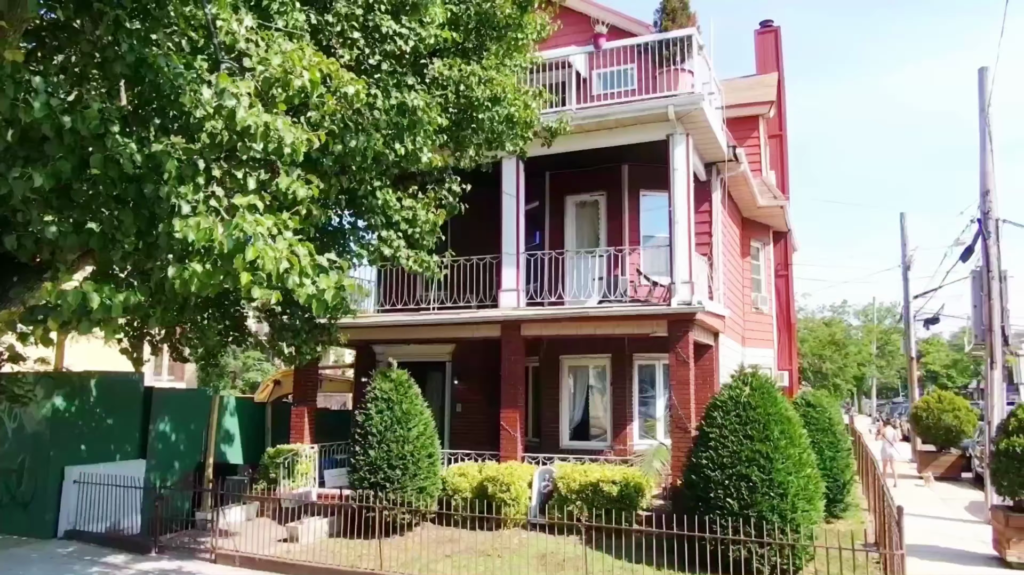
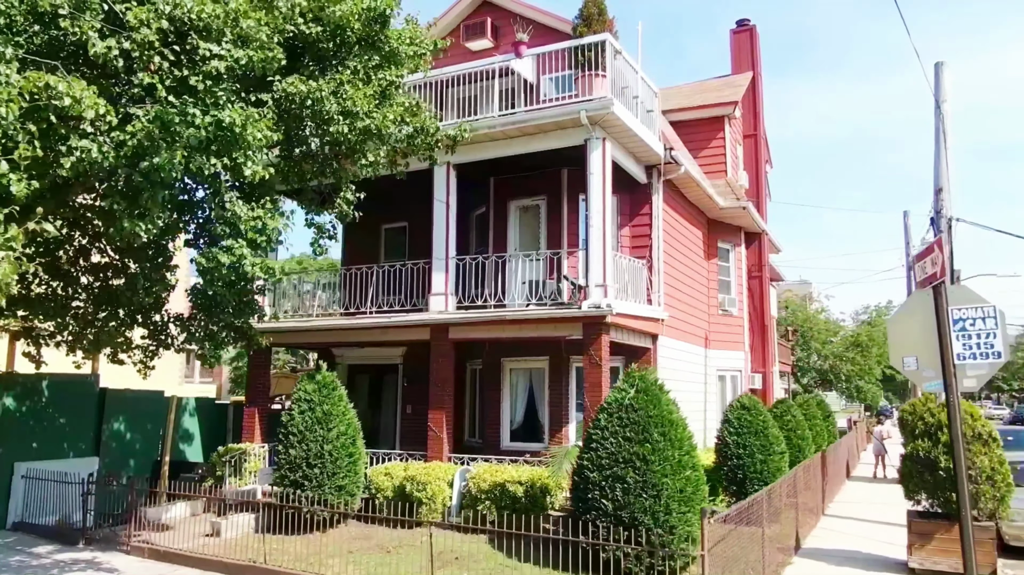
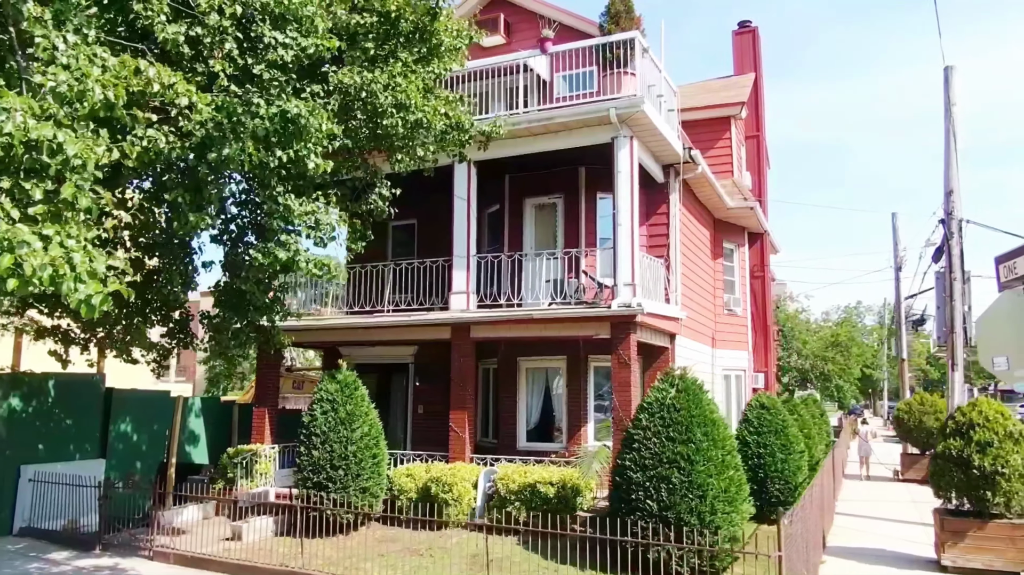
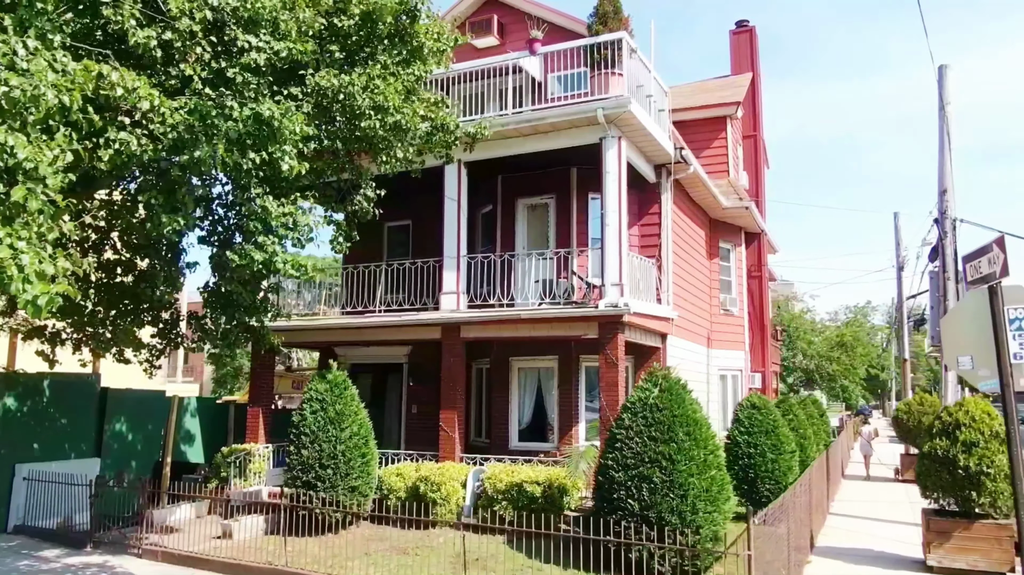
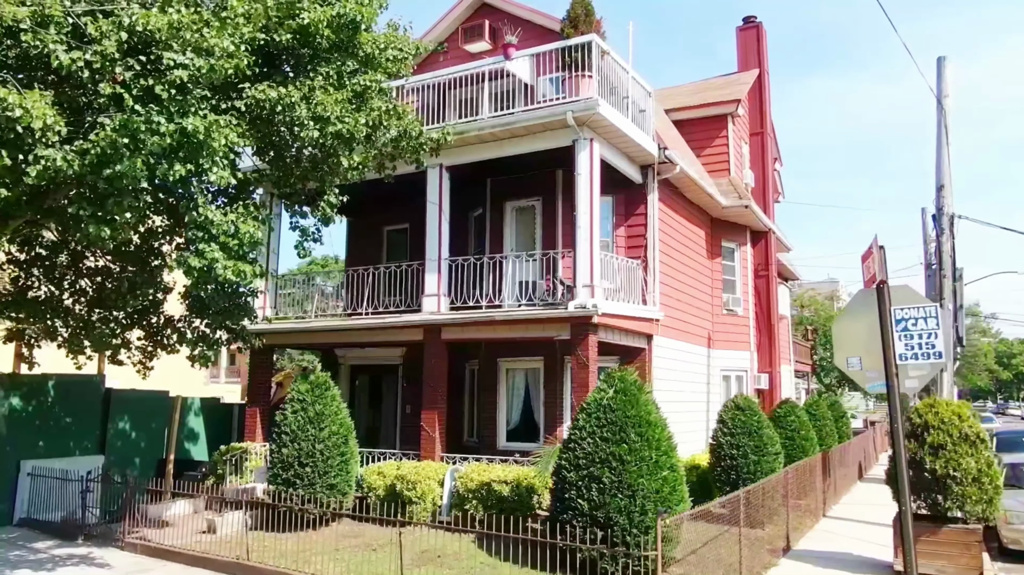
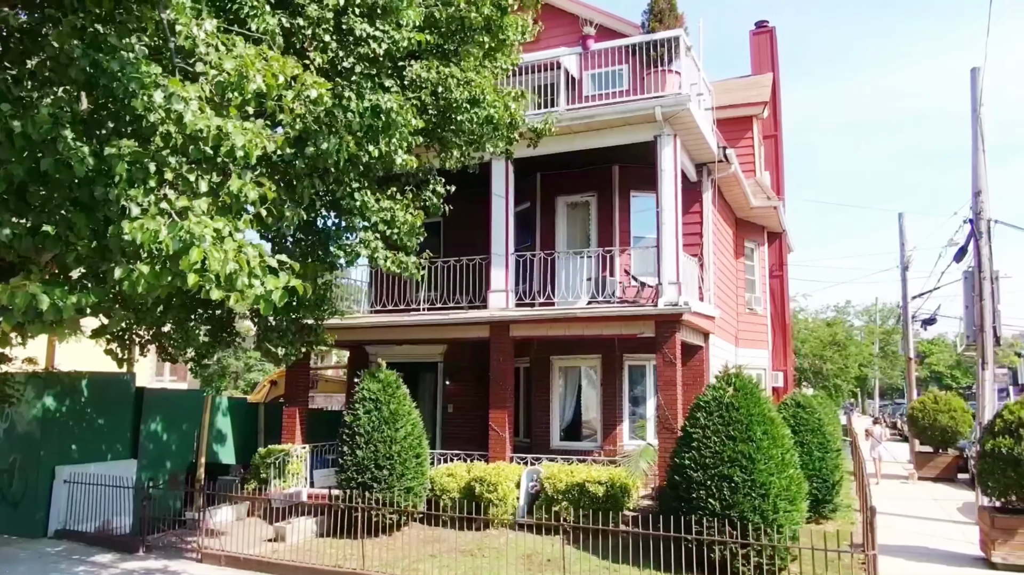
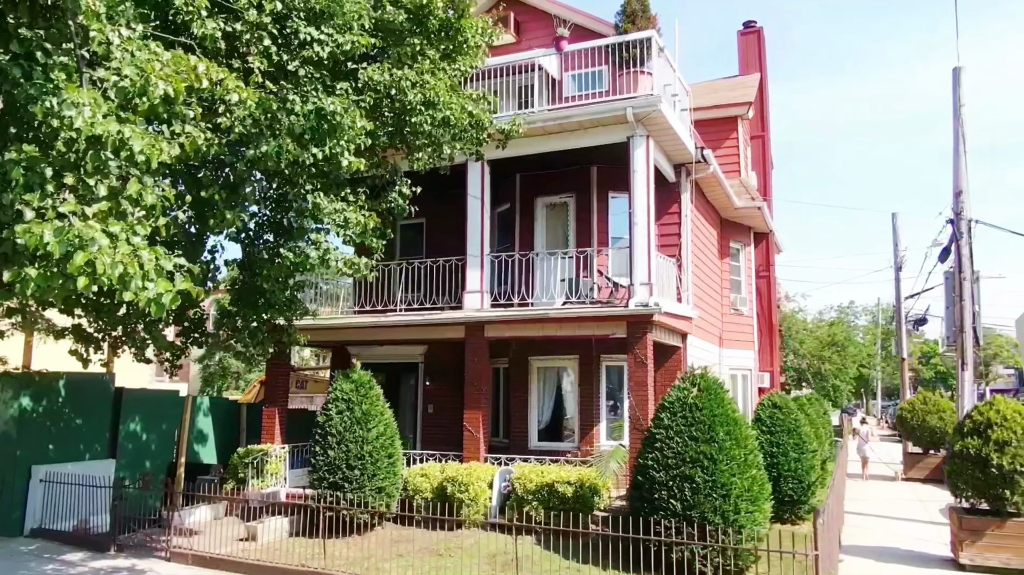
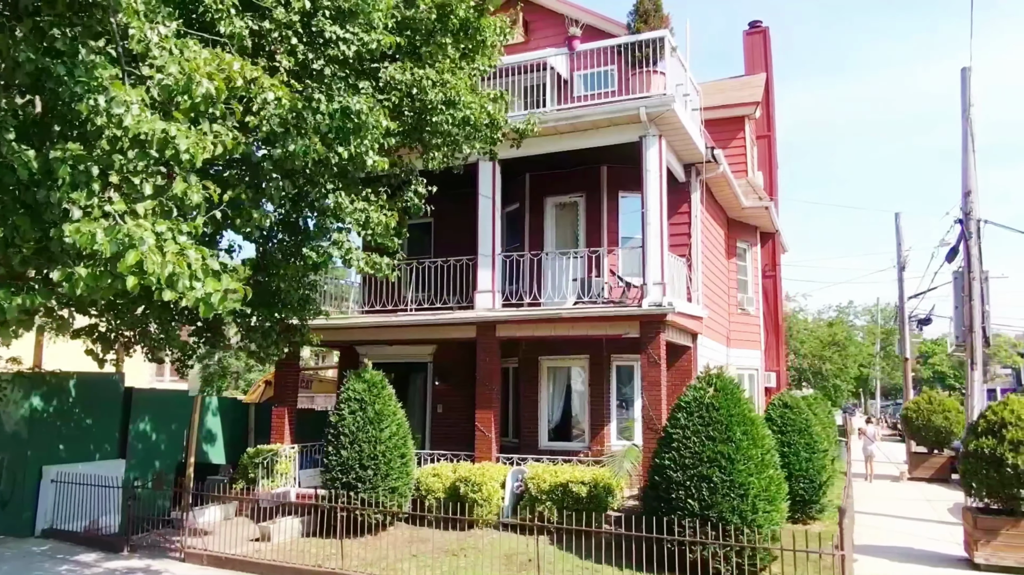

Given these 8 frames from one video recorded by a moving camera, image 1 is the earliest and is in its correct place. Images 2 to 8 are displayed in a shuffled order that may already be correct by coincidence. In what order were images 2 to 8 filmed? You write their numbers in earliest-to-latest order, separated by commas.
6, 8, 7, 3, 4, 2, 5
